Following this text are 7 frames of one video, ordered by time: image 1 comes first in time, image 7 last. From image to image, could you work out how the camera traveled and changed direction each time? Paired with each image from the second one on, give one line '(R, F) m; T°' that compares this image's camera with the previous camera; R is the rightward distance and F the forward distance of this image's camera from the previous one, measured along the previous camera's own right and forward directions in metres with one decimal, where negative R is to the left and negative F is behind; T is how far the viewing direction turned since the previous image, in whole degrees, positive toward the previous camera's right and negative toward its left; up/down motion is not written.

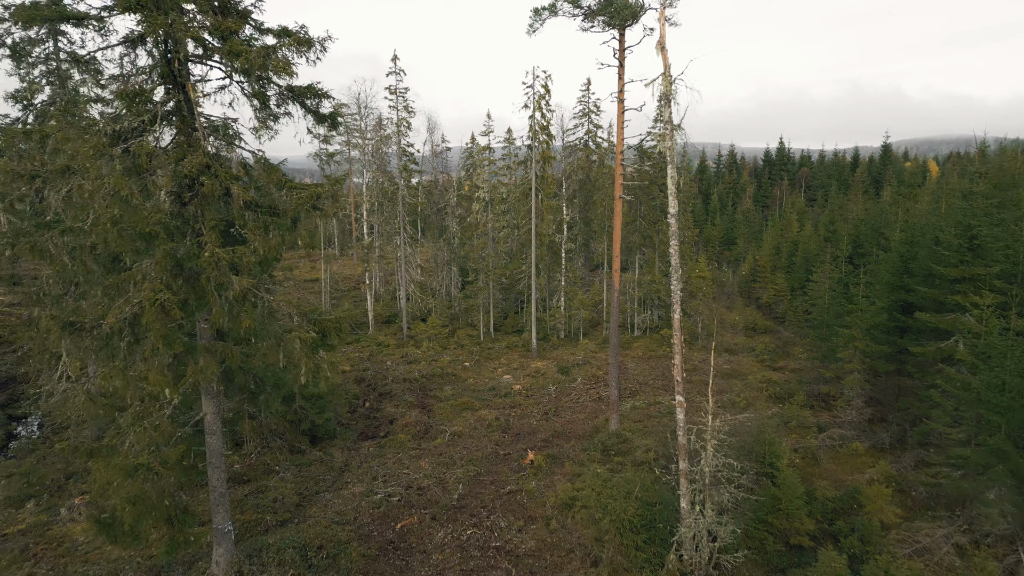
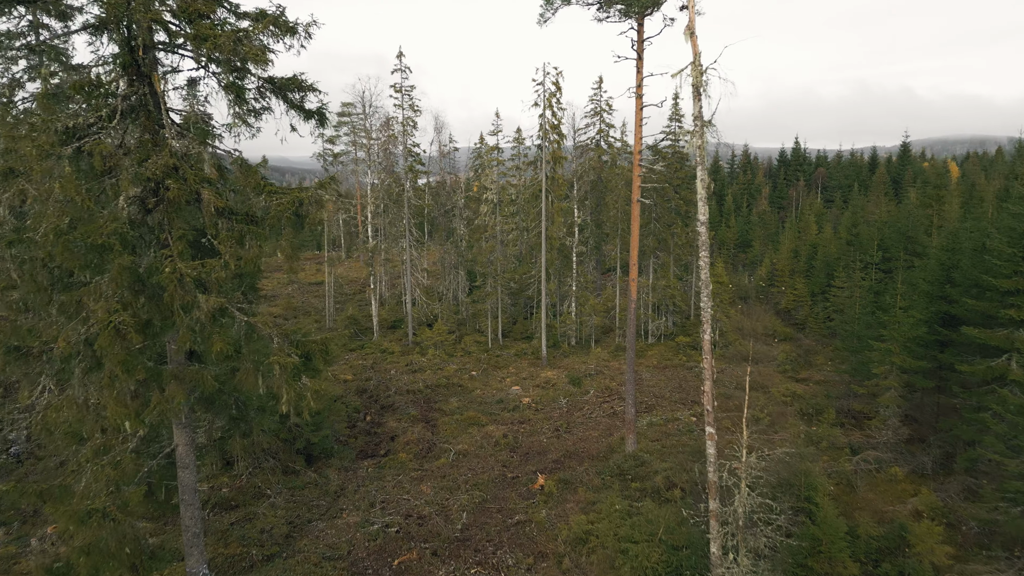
(0.0, +0.9) m; -1°
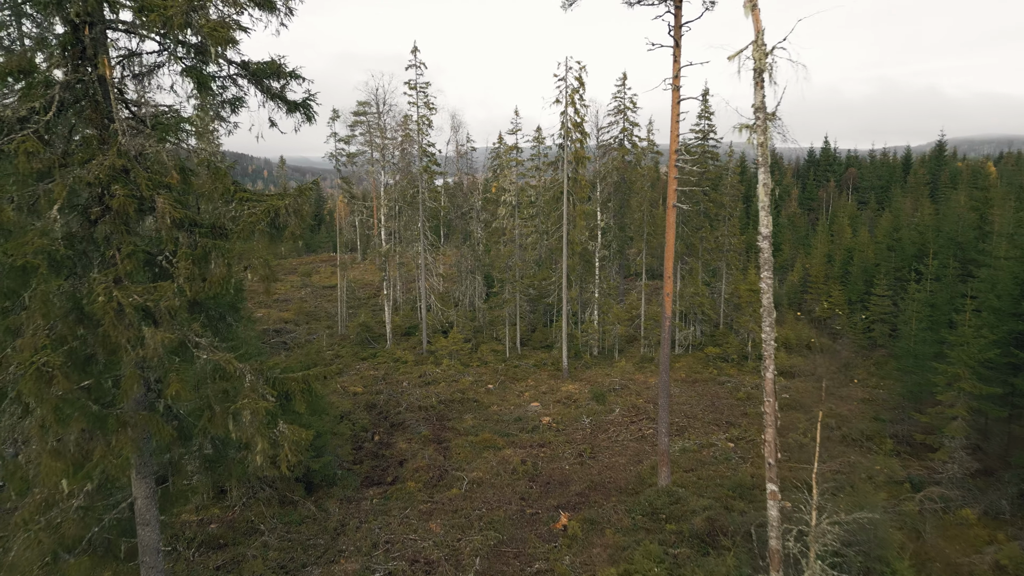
(0.0, +1.2) m; -1°
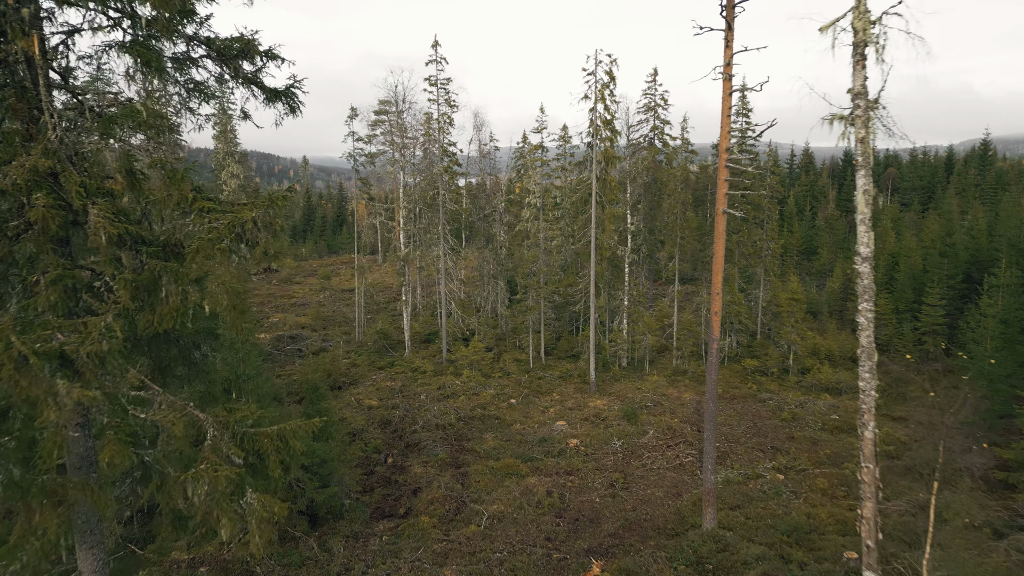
(0.0, +1.2) m; -2°
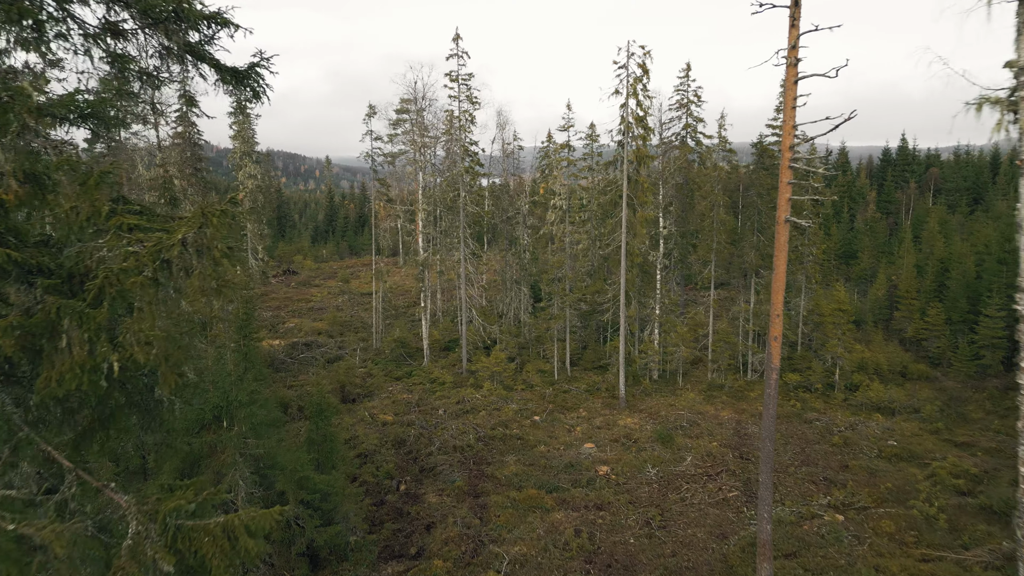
(0.0, +1.2) m; -2°
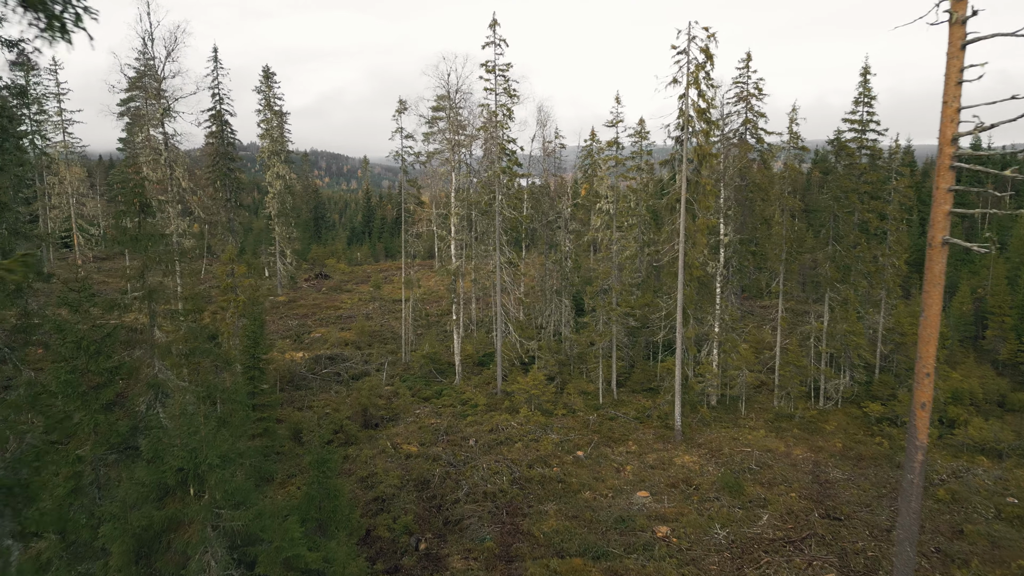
(-0.1, +2.0) m; -3°
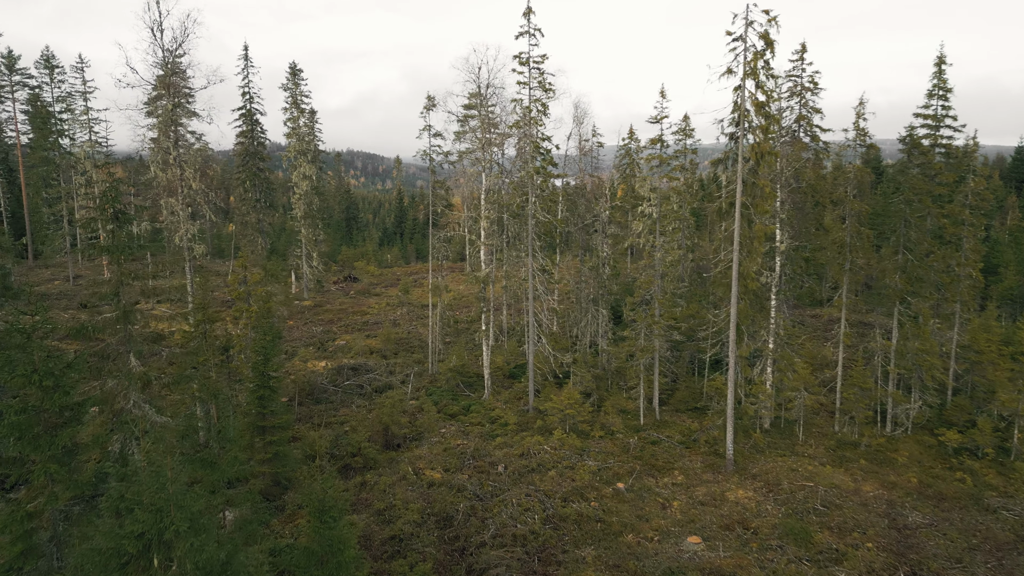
(0.0, +1.4) m; -3°
